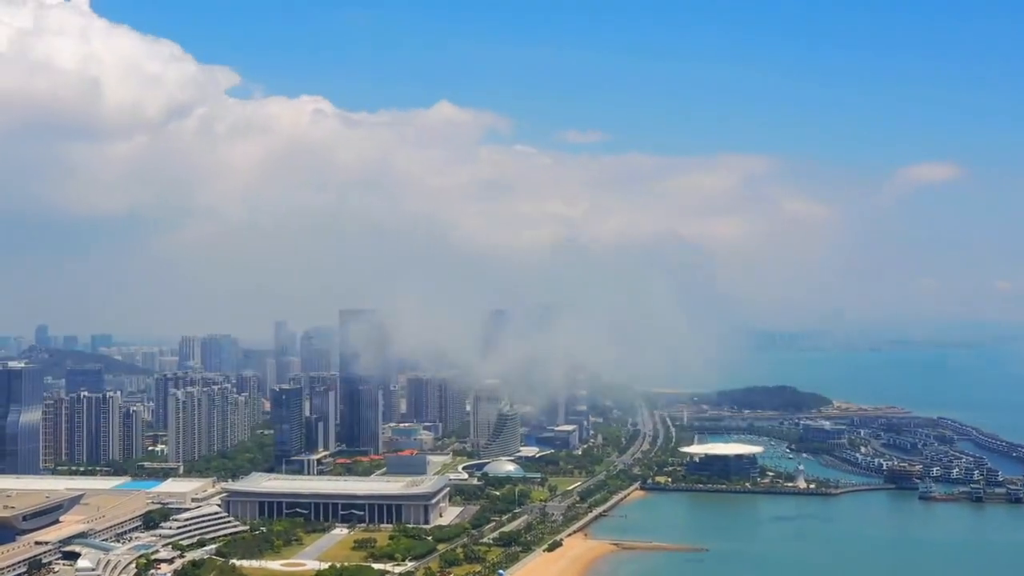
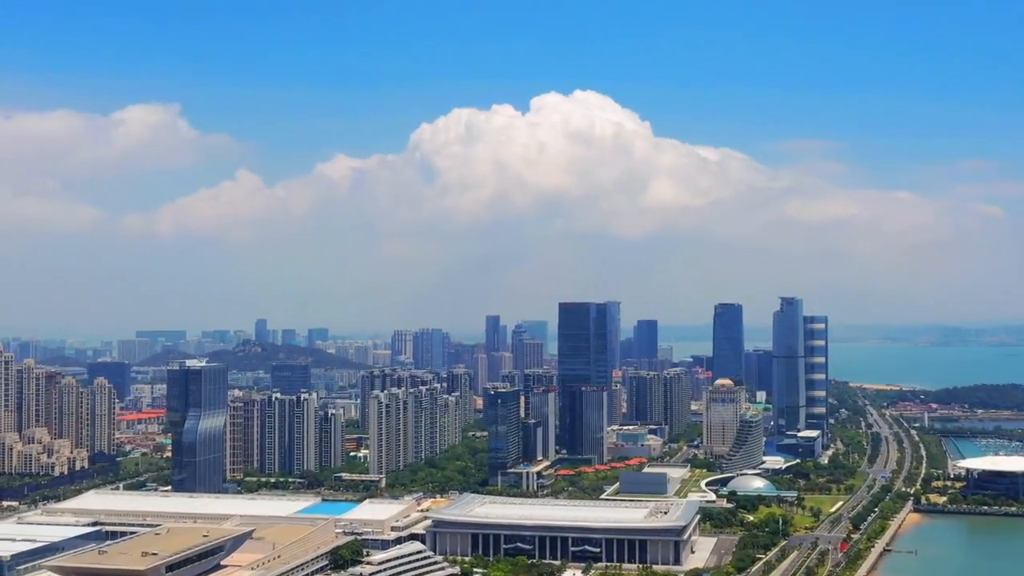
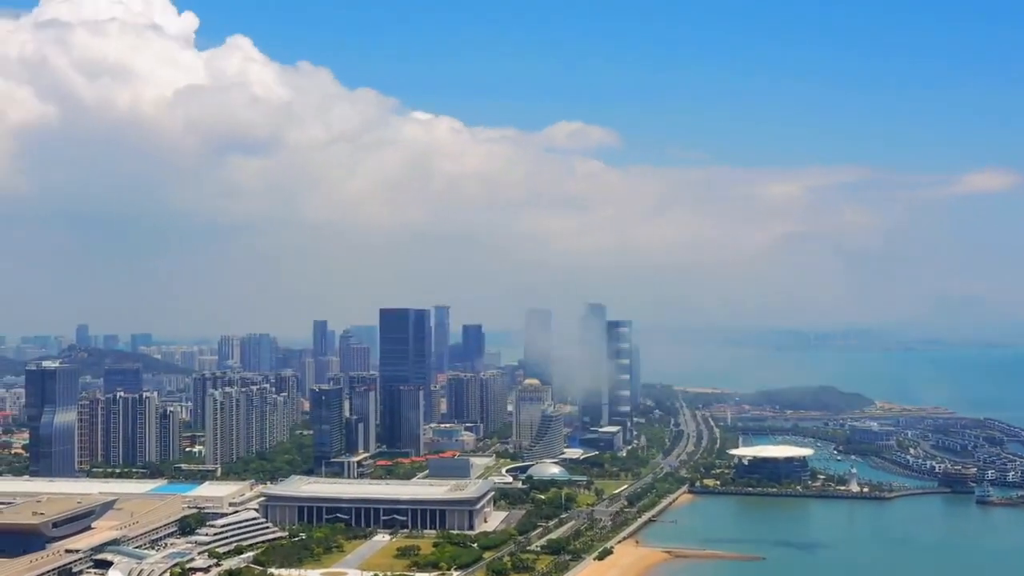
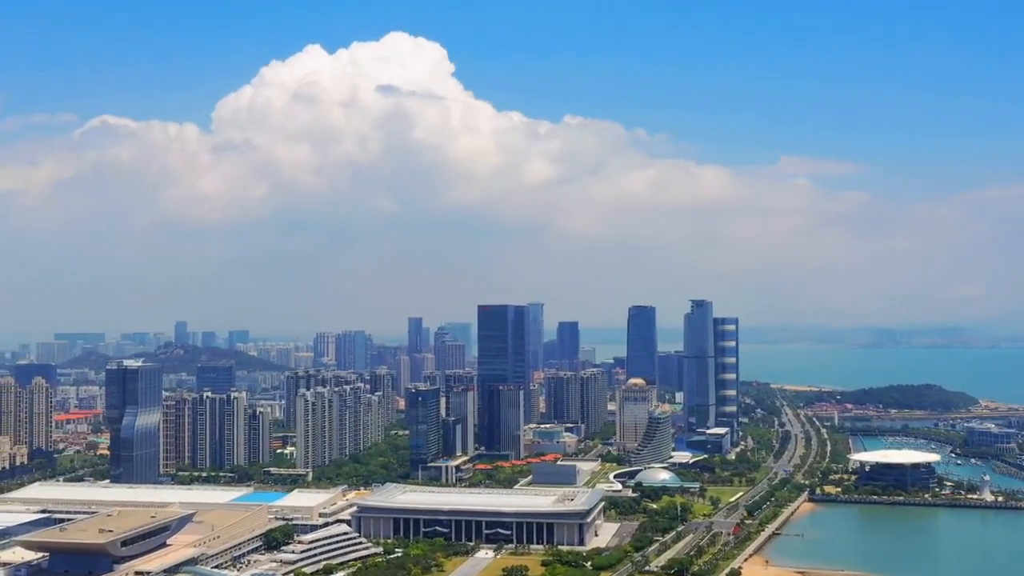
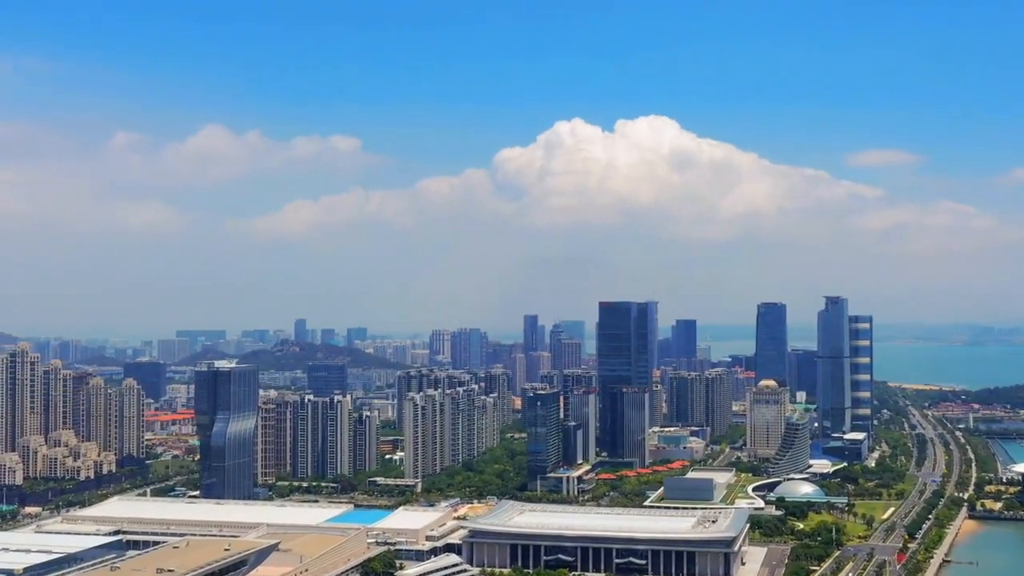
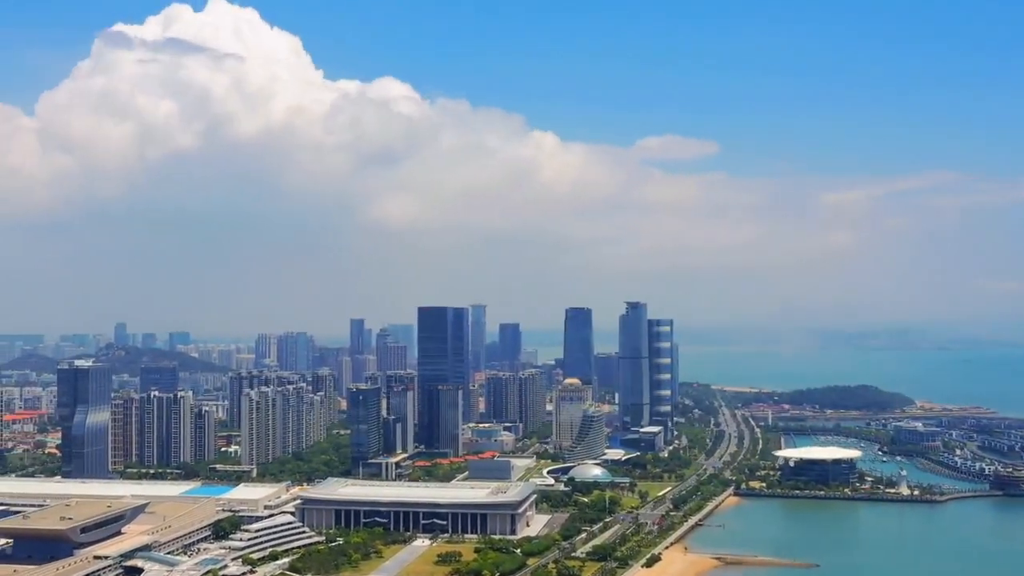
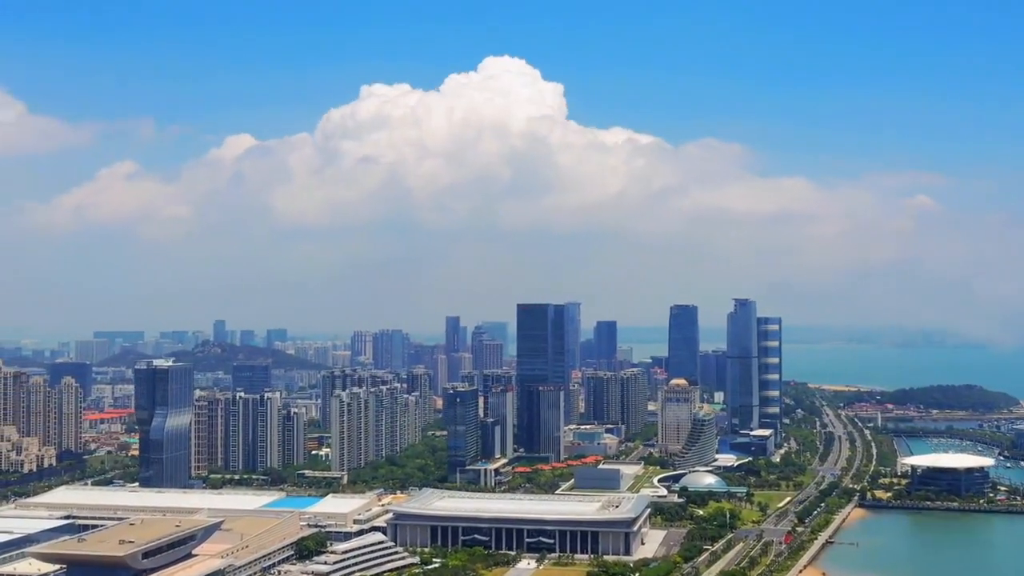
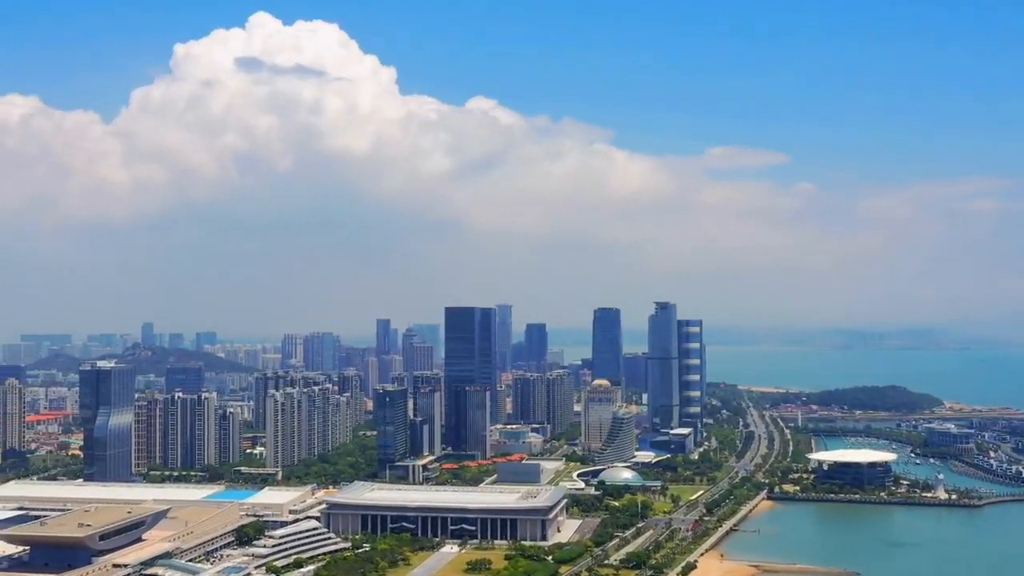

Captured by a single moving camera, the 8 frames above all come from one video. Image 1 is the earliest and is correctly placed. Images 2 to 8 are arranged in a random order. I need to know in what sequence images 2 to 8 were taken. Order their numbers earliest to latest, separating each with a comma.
3, 6, 8, 4, 7, 2, 5
